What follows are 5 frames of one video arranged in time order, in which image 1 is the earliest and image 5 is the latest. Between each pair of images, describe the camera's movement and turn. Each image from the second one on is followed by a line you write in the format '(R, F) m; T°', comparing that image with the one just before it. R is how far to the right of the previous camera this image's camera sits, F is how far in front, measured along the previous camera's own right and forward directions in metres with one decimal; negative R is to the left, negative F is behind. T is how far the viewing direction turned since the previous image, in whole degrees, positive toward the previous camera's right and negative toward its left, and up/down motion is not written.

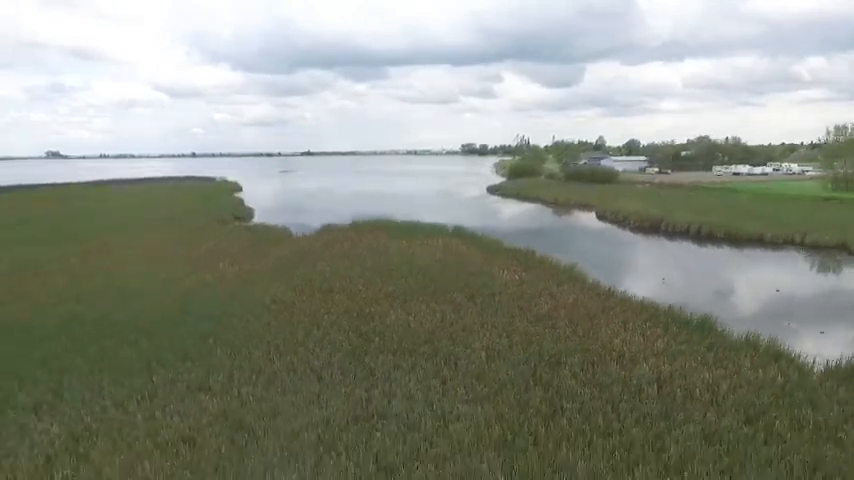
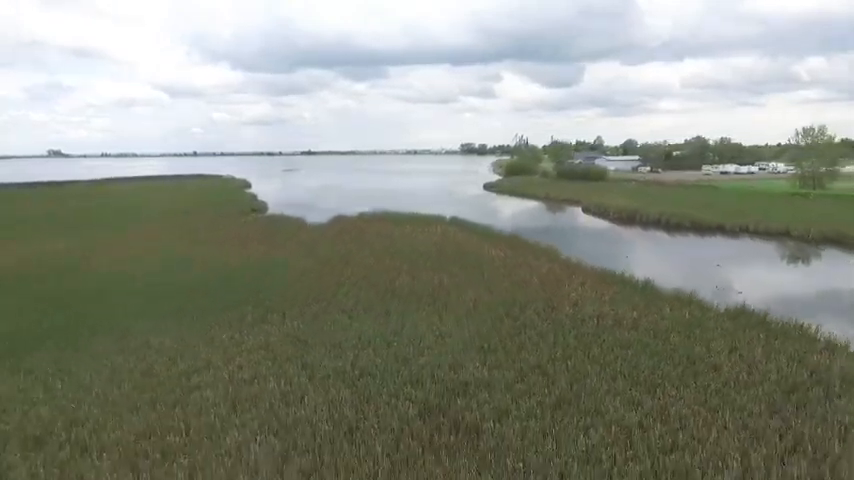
(0.0, -3.5) m; 0°
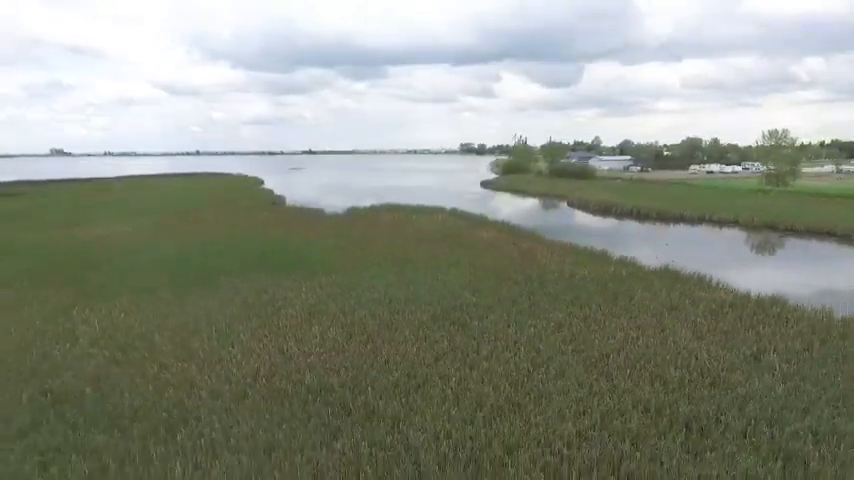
(-0.2, -4.7) m; 0°
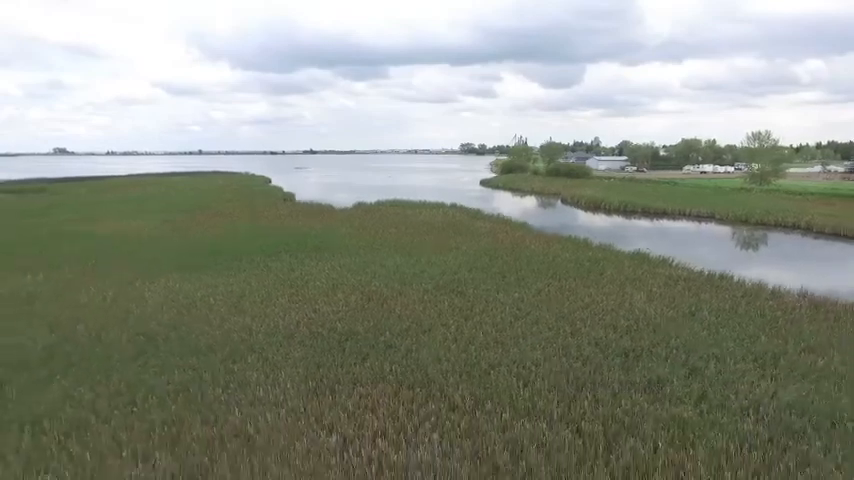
(-0.1, -2.7) m; 0°
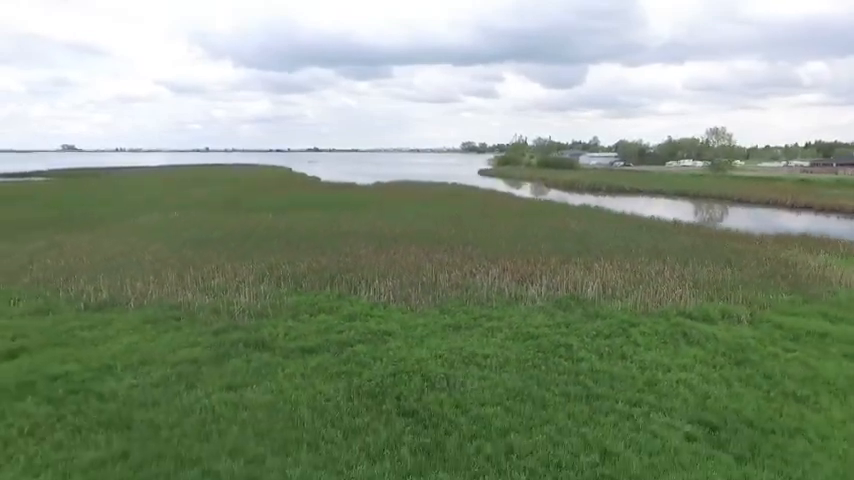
(-0.3, -8.7) m; 0°
